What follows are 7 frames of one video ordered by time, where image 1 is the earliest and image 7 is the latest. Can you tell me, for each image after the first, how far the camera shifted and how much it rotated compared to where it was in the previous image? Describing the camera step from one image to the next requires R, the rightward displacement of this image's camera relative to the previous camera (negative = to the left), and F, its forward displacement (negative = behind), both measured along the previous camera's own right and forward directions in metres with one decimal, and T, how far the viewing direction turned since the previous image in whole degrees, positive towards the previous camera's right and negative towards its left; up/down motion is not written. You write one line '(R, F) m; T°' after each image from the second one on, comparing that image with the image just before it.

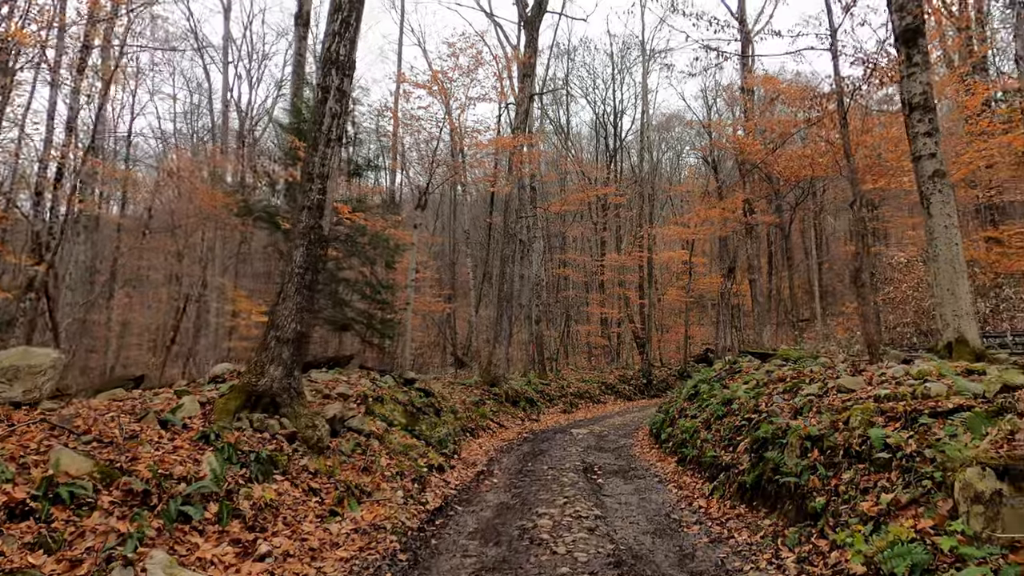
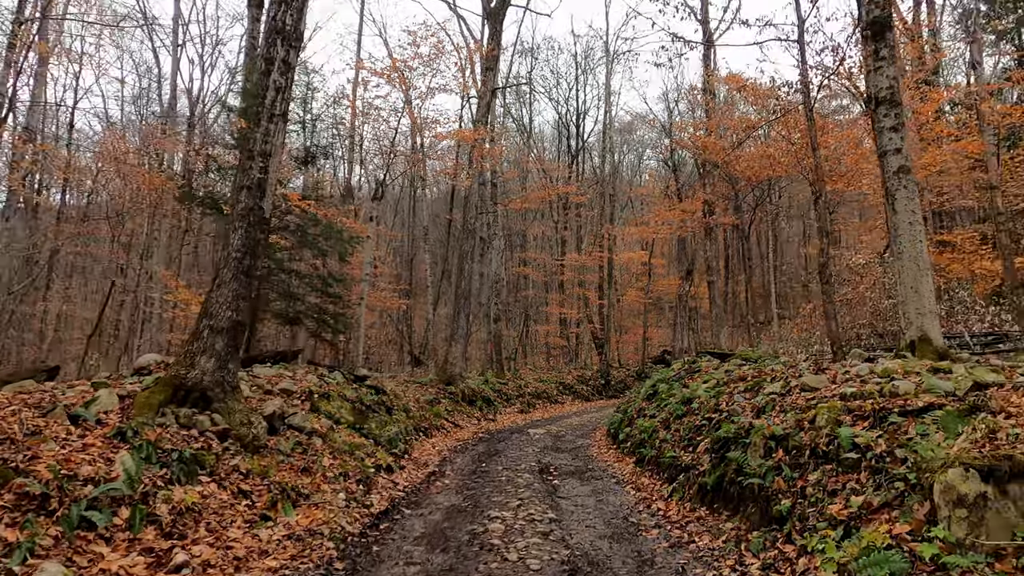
(+0.1, +0.5) m; +3°
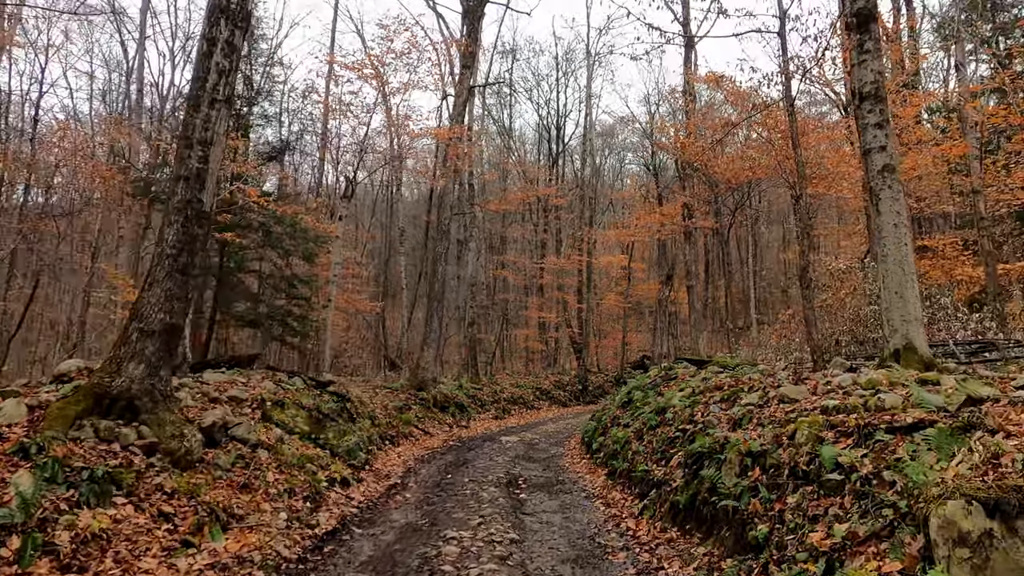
(+0.2, +0.6) m; +2°
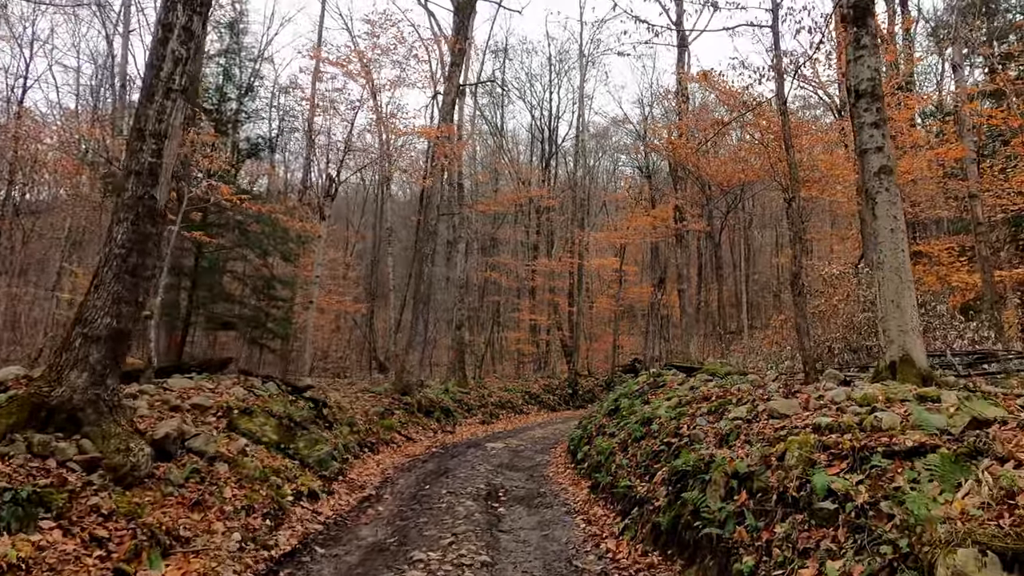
(+0.2, +0.4) m; +1°
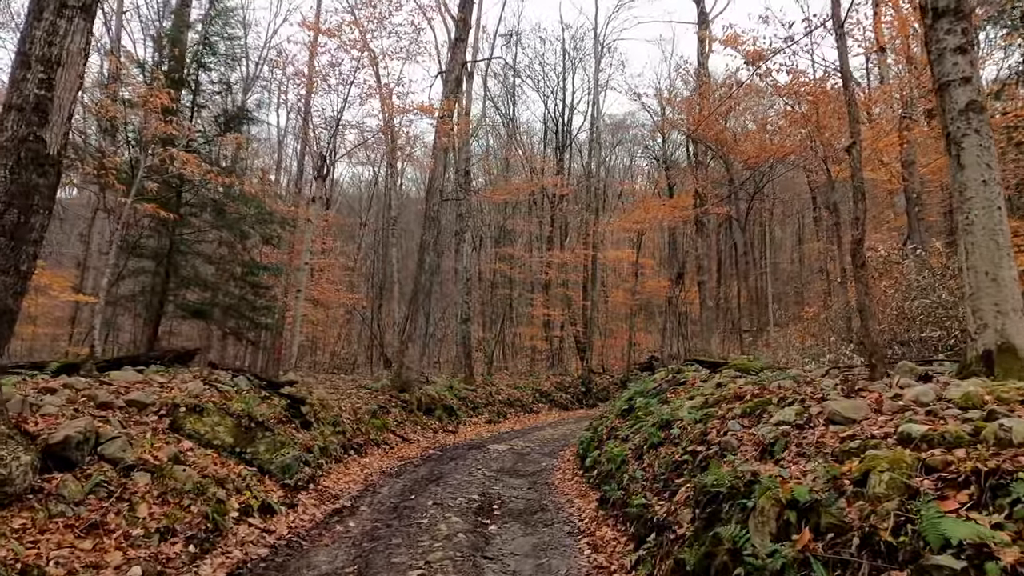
(+0.3, +1.5) m; -1°
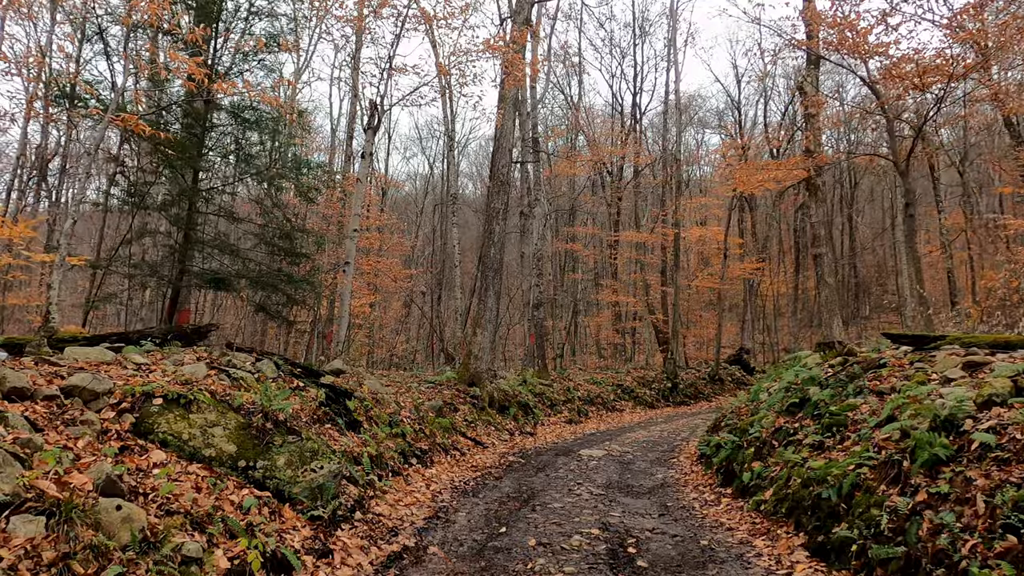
(-0.8, +3.2) m; -5°
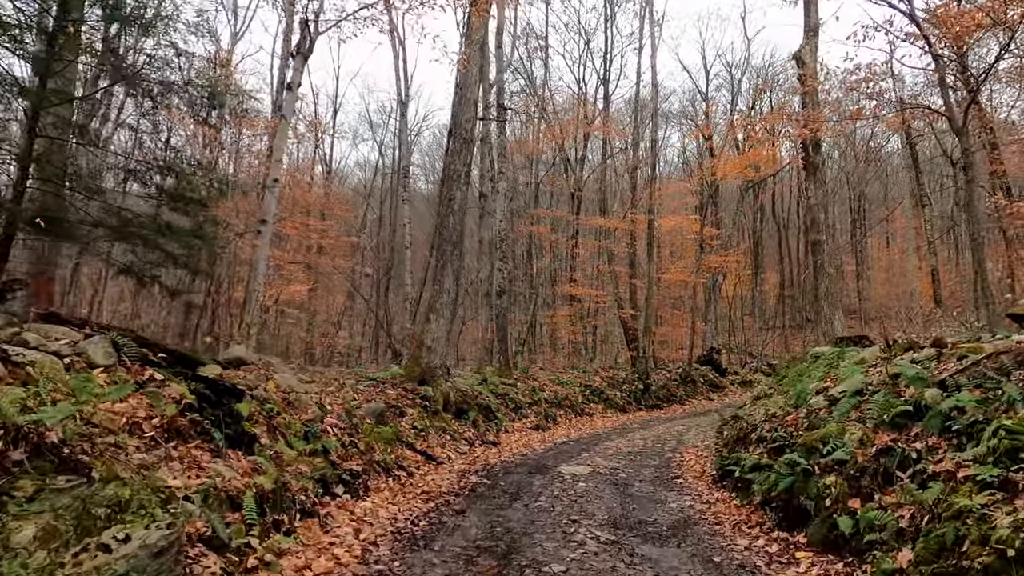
(-0.2, +2.9) m; +4°
